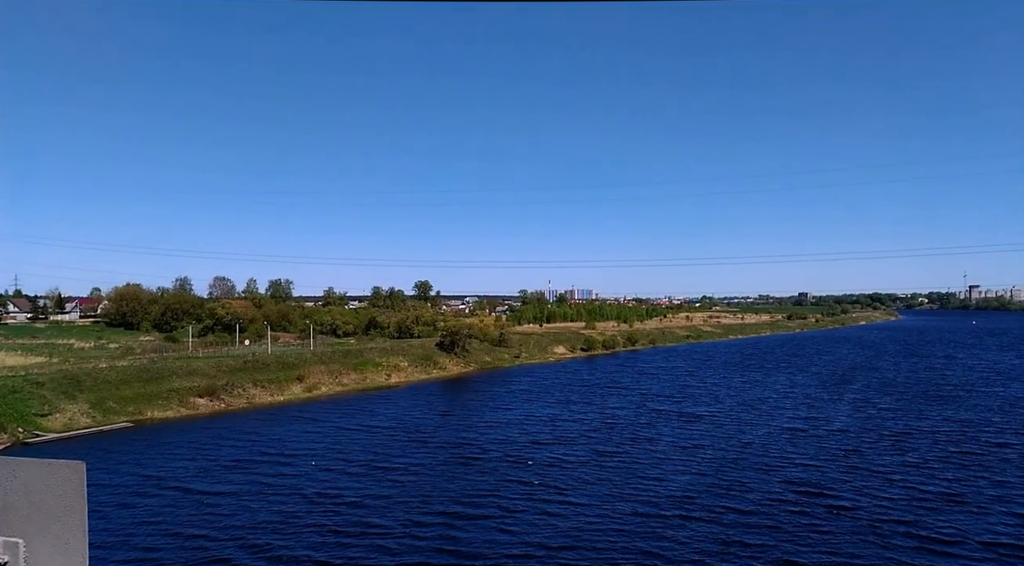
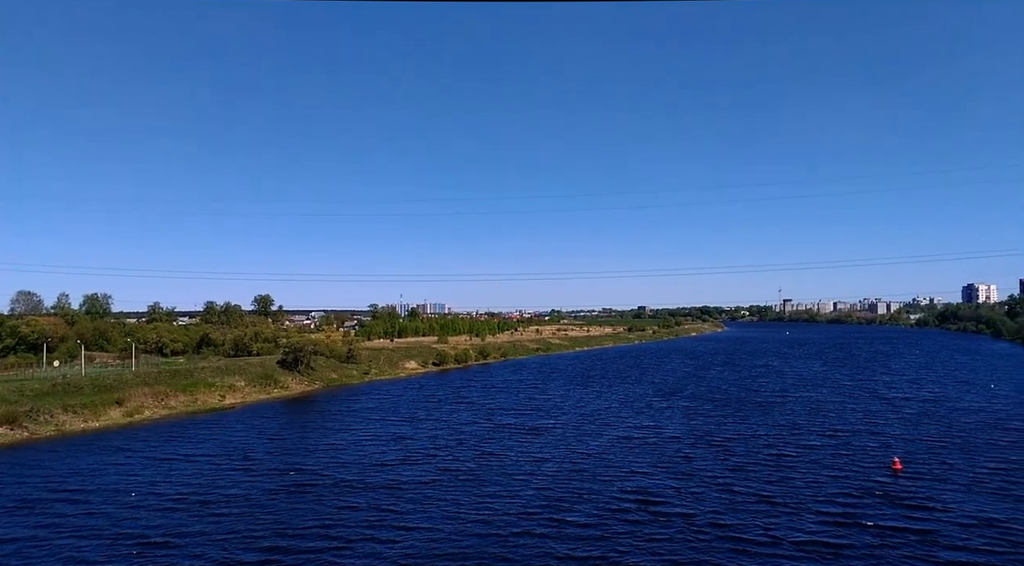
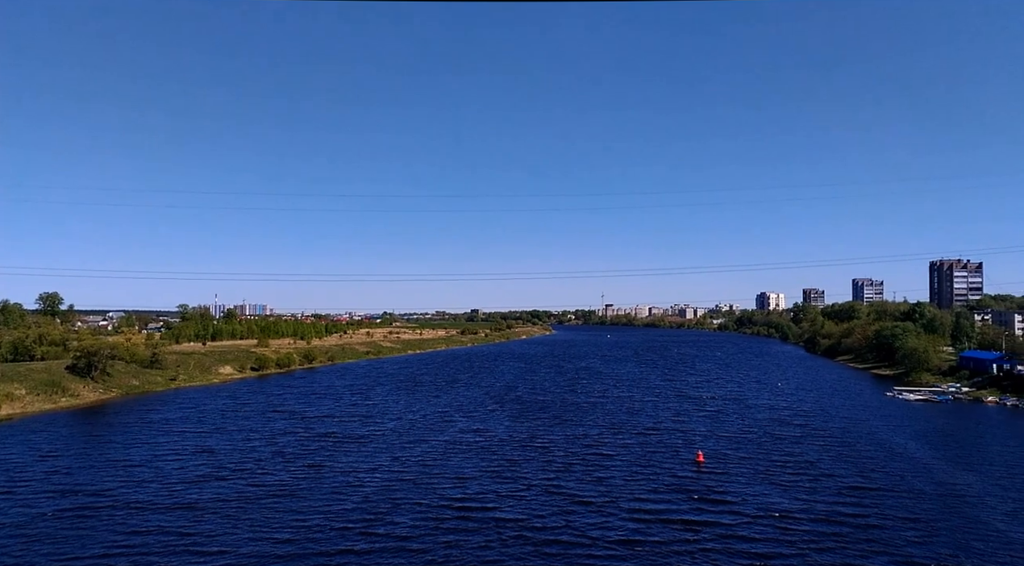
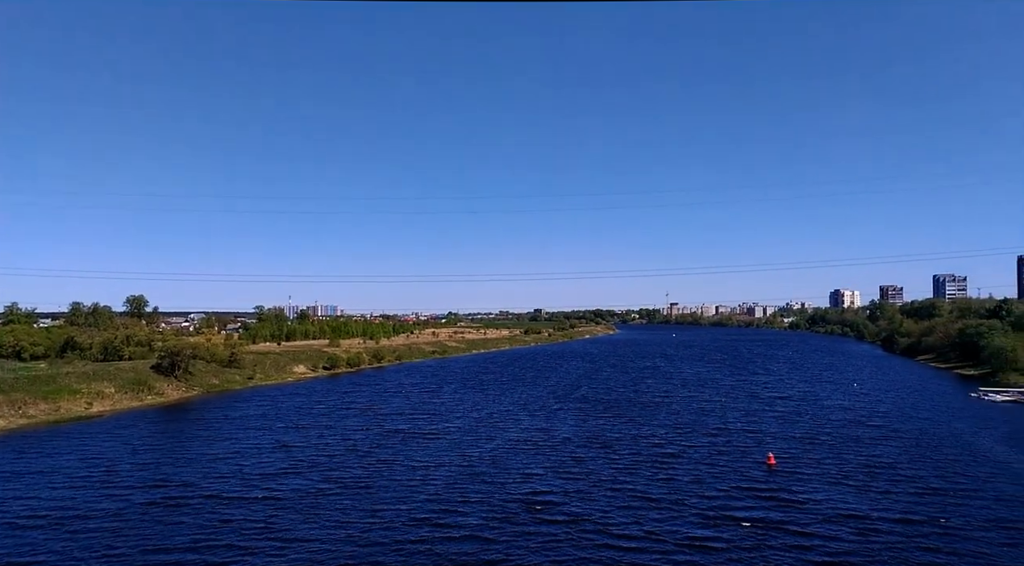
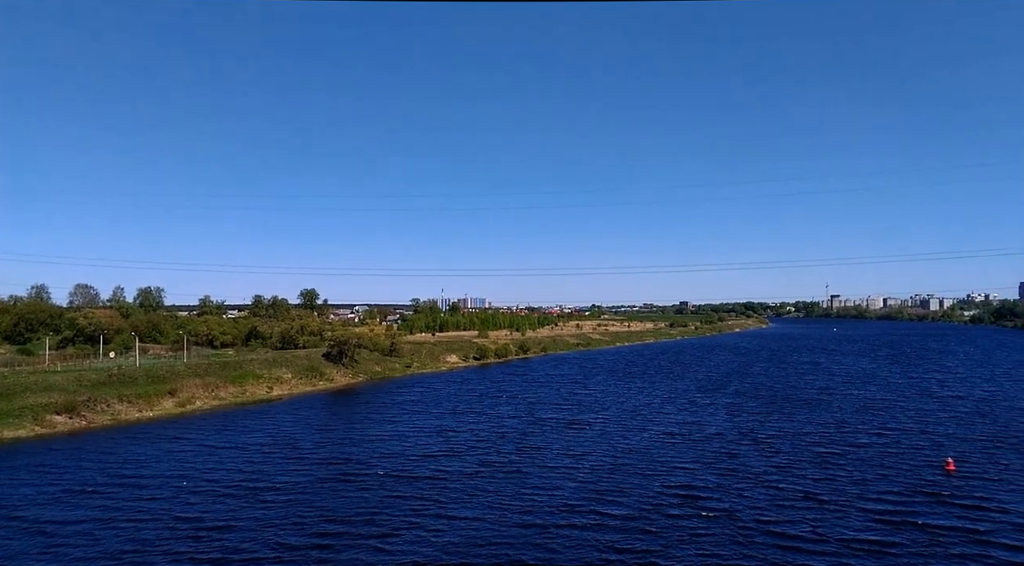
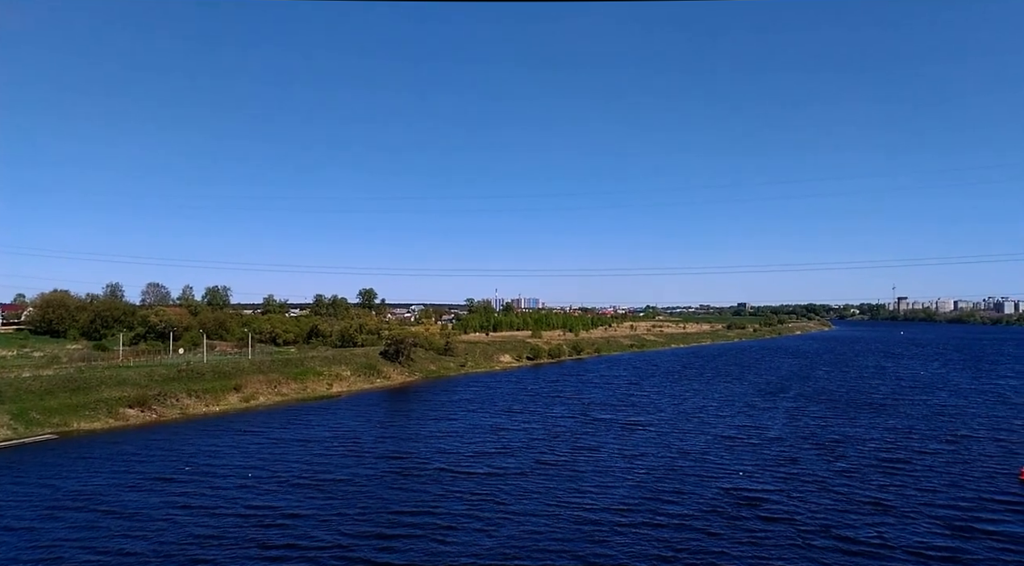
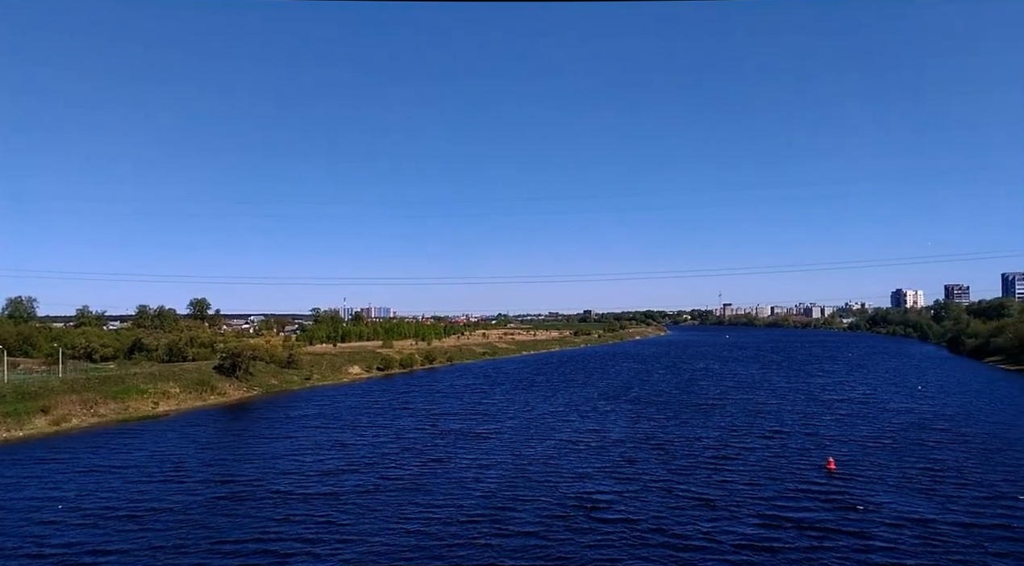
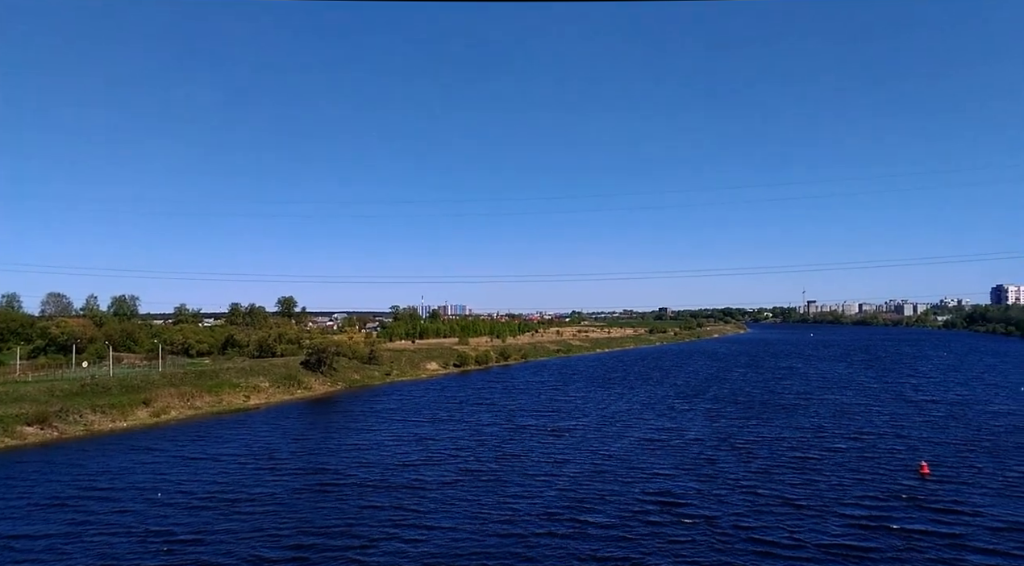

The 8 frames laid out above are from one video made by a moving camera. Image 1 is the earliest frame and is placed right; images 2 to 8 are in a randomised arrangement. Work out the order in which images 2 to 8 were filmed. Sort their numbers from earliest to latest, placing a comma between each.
6, 5, 8, 2, 7, 4, 3
